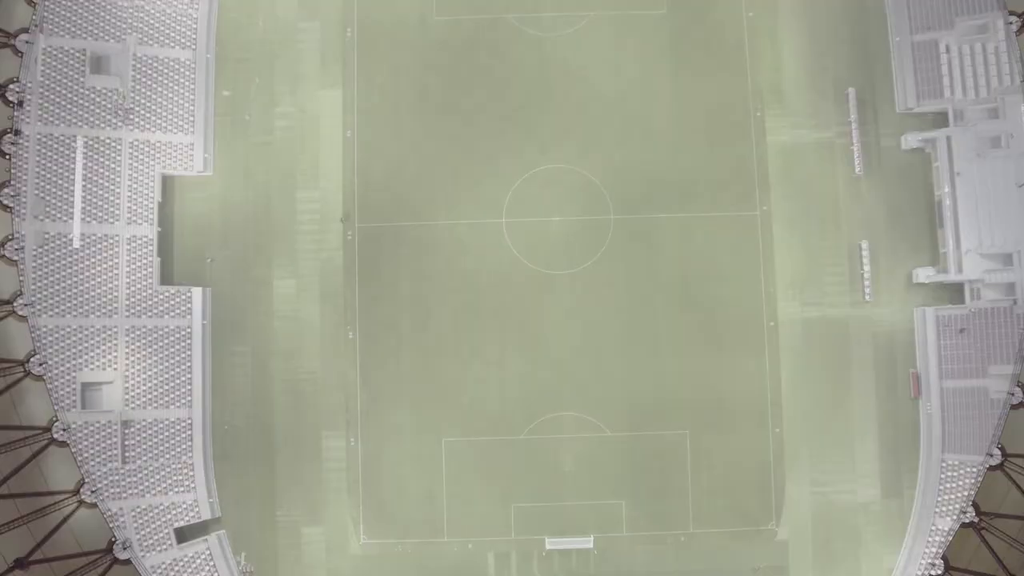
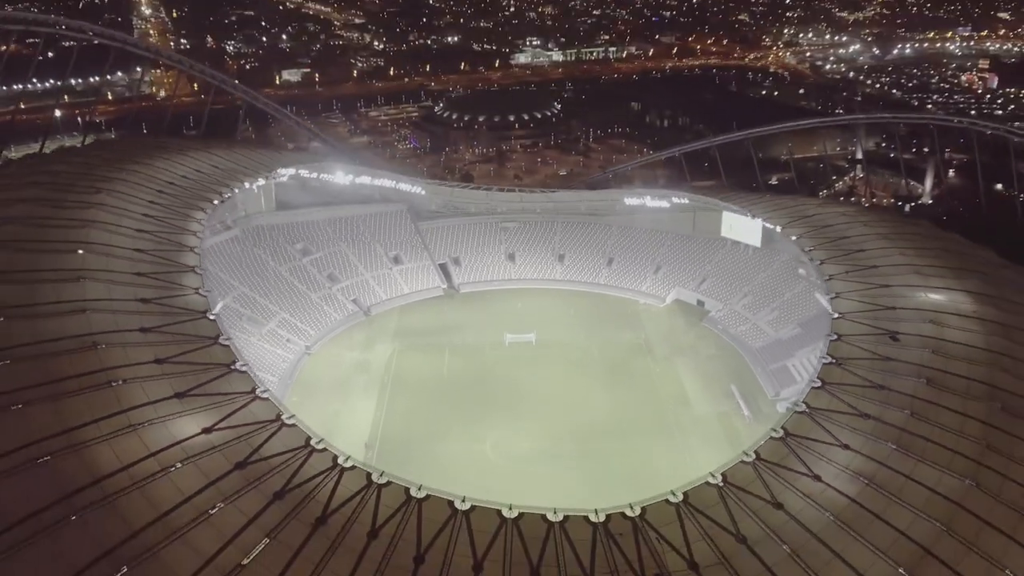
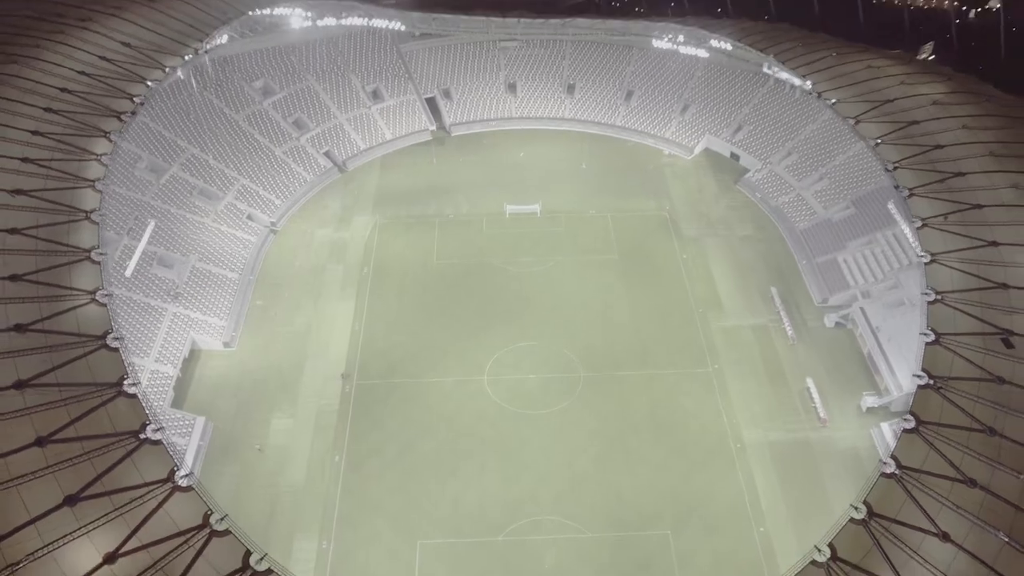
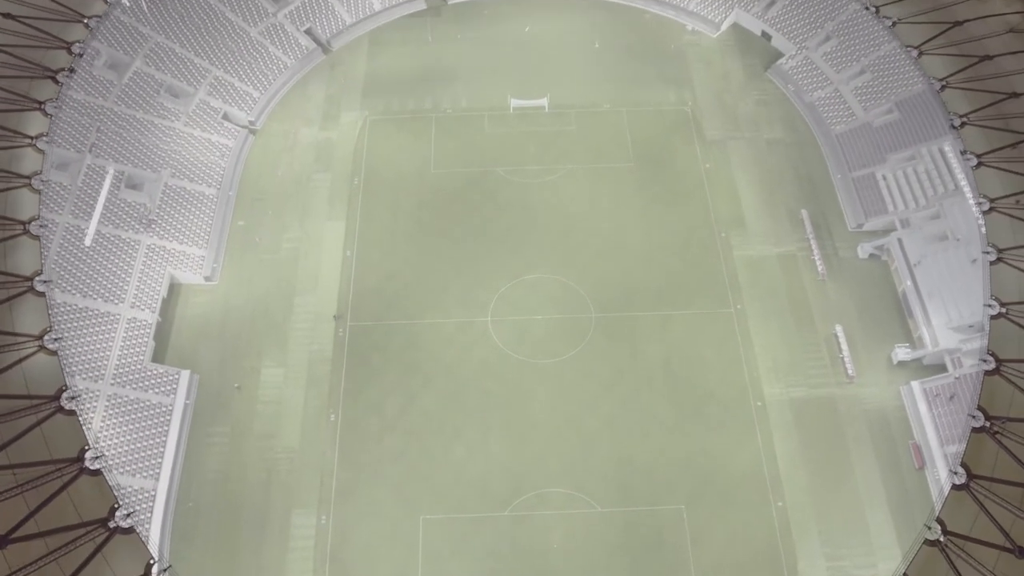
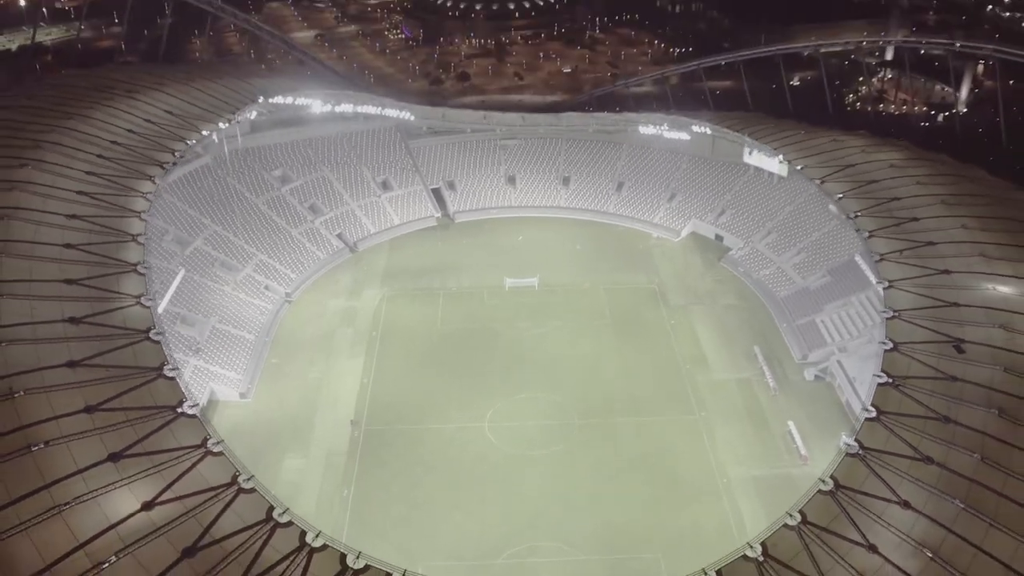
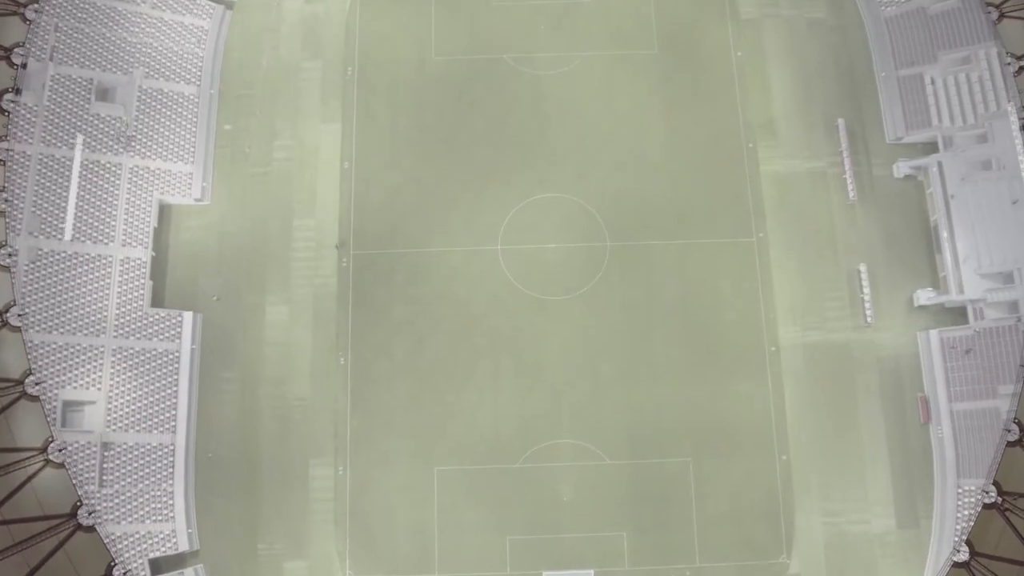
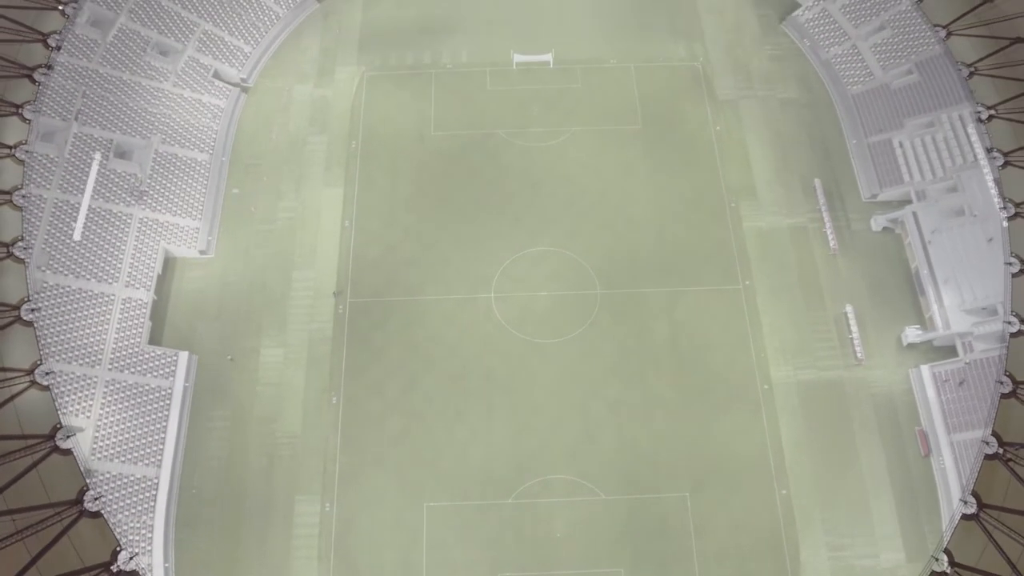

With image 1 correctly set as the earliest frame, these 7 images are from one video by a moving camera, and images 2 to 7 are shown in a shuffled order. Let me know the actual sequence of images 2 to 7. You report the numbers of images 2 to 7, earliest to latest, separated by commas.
6, 7, 4, 3, 5, 2
